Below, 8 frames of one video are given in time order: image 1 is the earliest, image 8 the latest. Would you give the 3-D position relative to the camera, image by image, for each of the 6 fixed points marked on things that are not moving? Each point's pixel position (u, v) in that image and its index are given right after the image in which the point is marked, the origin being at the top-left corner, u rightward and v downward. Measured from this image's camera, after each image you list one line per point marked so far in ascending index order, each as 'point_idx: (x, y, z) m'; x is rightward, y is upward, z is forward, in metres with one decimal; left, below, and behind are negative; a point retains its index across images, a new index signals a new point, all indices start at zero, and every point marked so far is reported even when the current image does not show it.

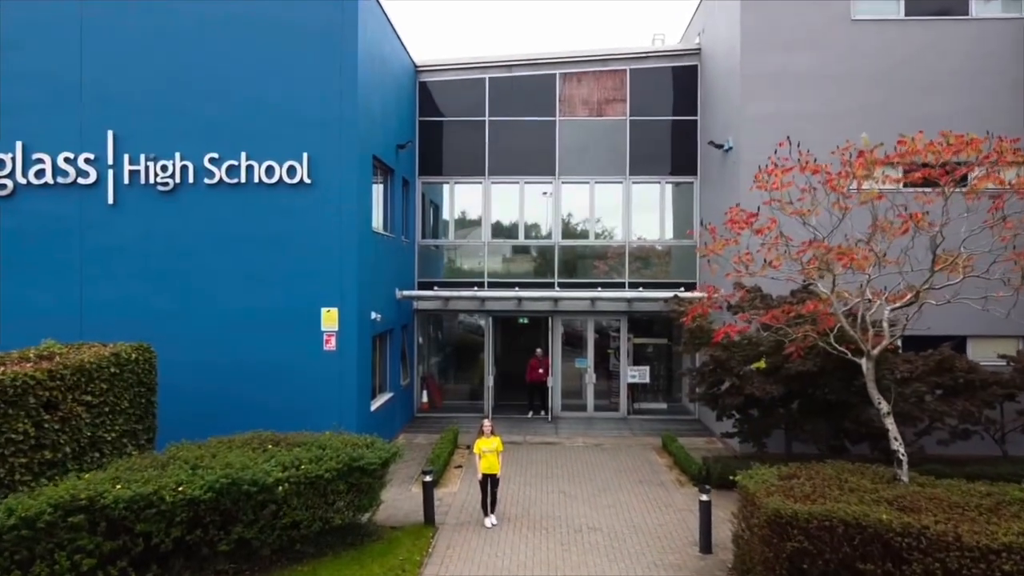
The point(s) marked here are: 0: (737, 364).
0: (+3.7, -1.3, +13.2) m
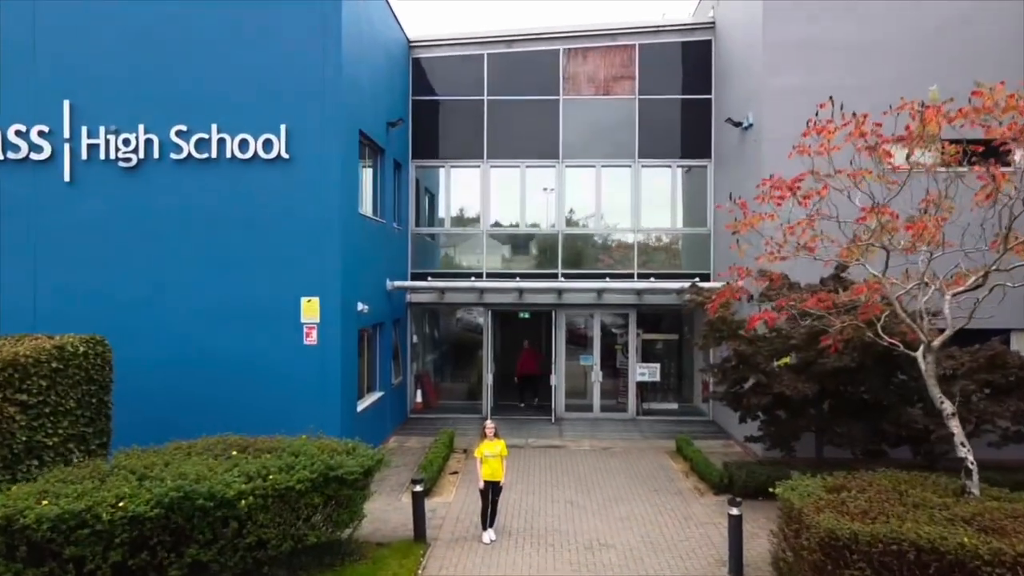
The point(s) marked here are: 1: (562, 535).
0: (+3.7, -1.1, +11.8) m
1: (+0.7, -3.2, +10.6) m
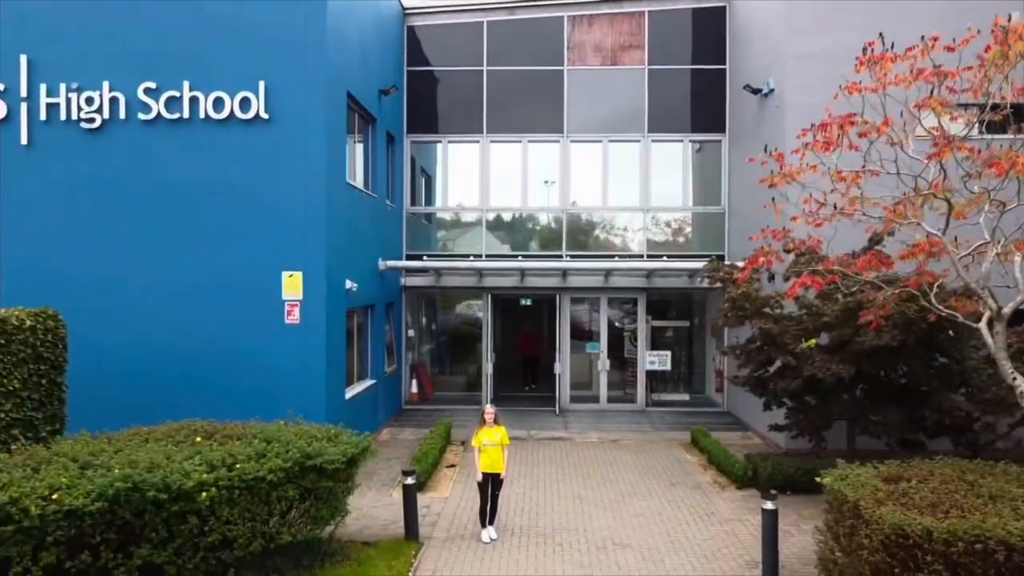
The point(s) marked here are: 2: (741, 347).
0: (+3.7, -0.7, +10.7) m
1: (+0.7, -2.9, +9.4) m
2: (+3.2, -0.8, +11.3) m
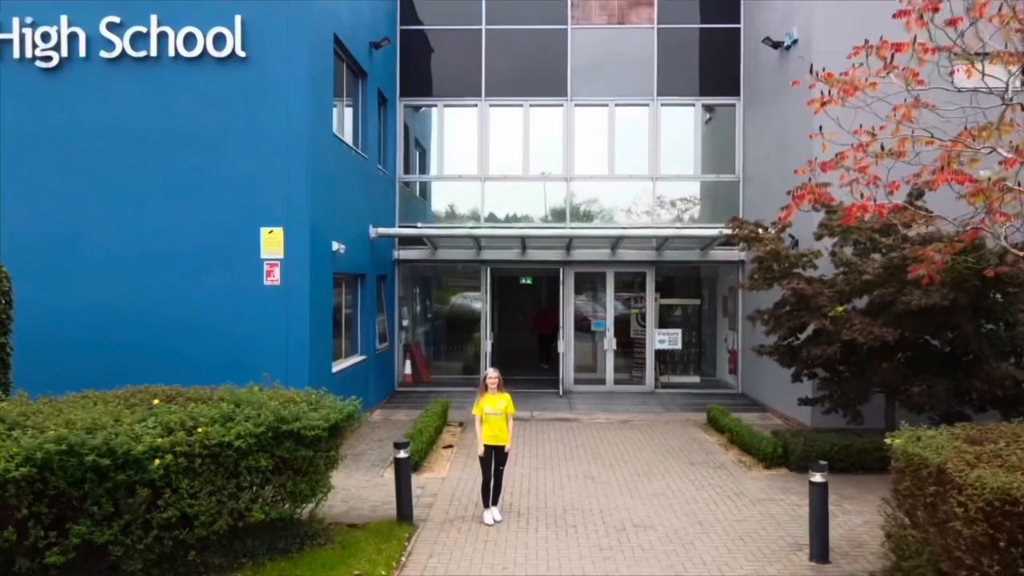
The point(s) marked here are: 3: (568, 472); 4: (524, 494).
0: (+3.8, -0.2, +9.6) m
1: (+0.8, -2.3, +8.4) m
2: (+3.3, -0.3, +10.2) m
3: (+0.7, -2.3, +10.1) m
4: (+0.1, -2.3, +9.1) m
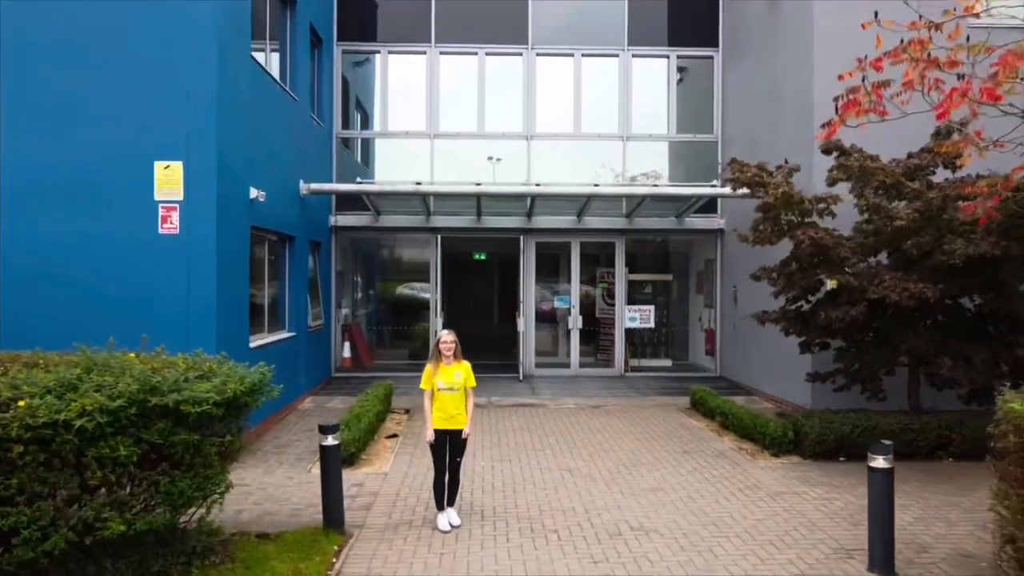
0: (+3.4, +0.3, +8.0) m
1: (+0.4, -1.9, +6.6) m
2: (+2.8, +0.2, +8.6) m
3: (+0.3, -1.8, +8.3) m
4: (-0.2, -1.8, +7.2) m
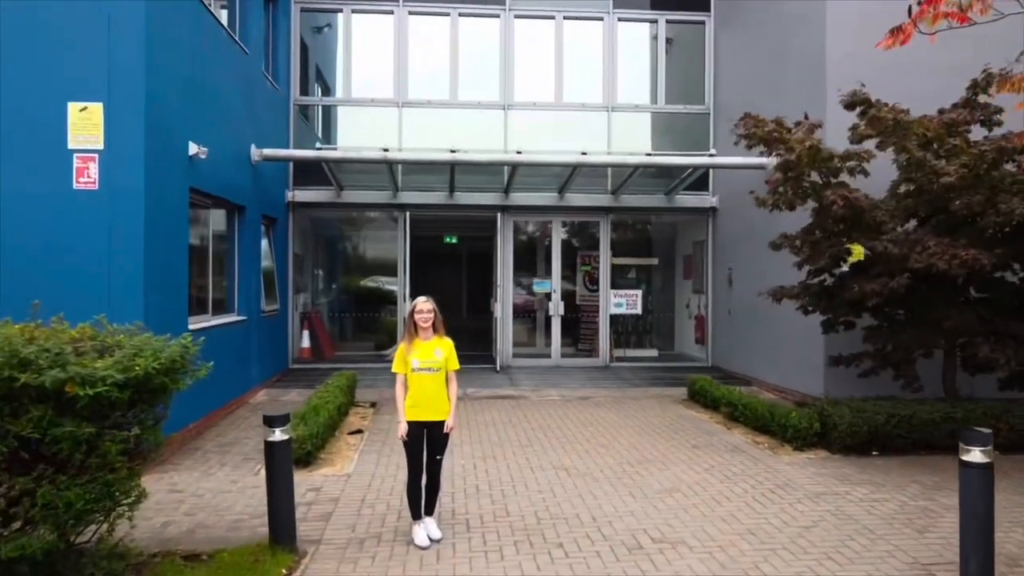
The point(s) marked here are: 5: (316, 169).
0: (+3.3, +0.6, +6.9) m
1: (+0.4, -1.6, +5.4) m
2: (+2.7, +0.5, +7.5) m
3: (+0.2, -1.5, +7.1) m
4: (-0.3, -1.6, +6.0) m
5: (-3.3, +2.0, +13.4) m
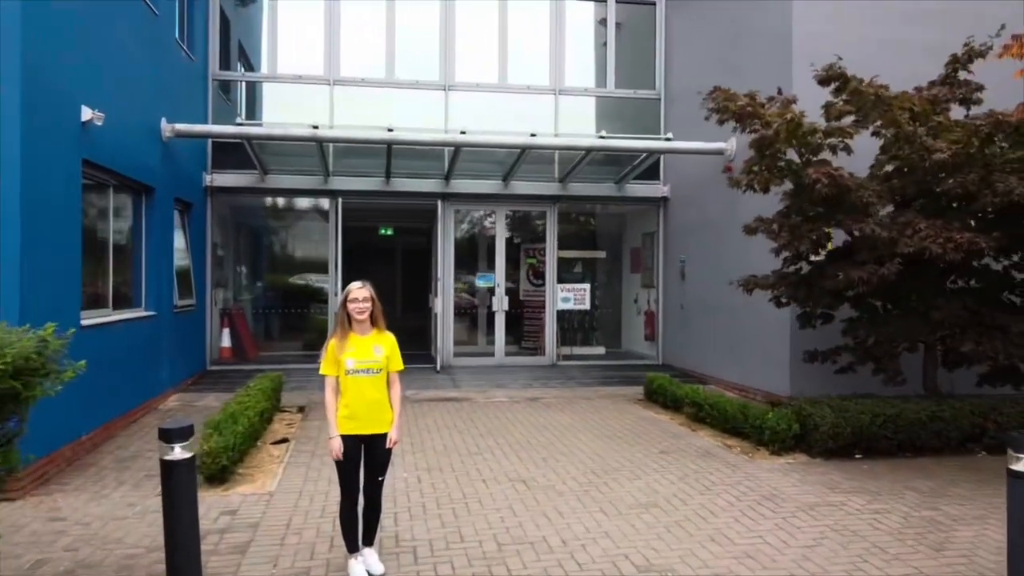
0: (+2.9, +0.7, +6.3) m
1: (+0.1, -1.5, +4.5) m
2: (+2.3, +0.6, +6.9) m
3: (-0.2, -1.4, +6.2) m
4: (-0.6, -1.5, +5.1) m
5: (-4.2, +2.1, +12.3) m
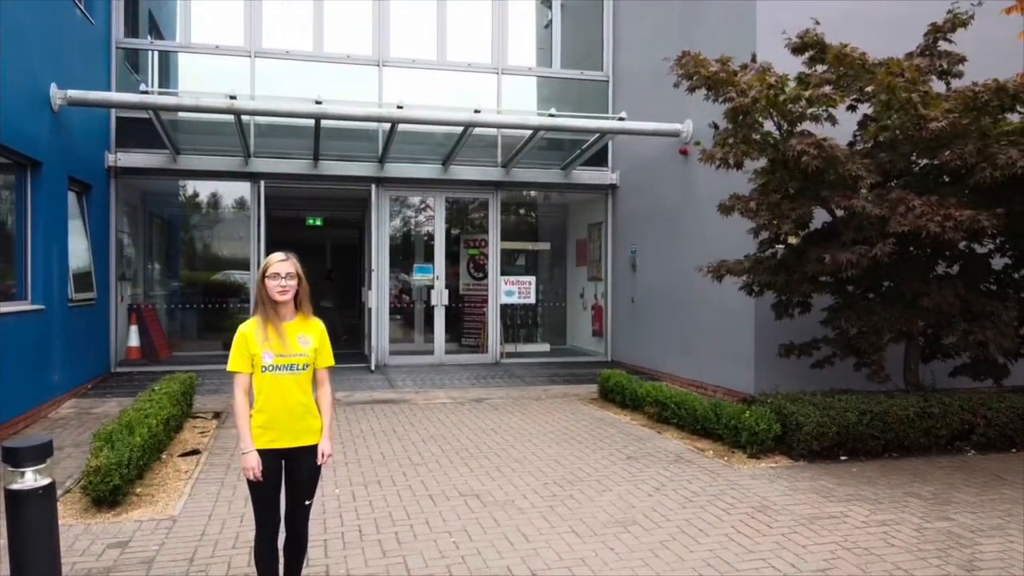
0: (+2.5, +0.8, +5.7) m
1: (0.0, -1.4, +3.7) m
2: (+1.9, +0.7, +6.2) m
3: (-0.6, -1.3, +5.3) m
4: (-0.9, -1.4, +4.2) m
5: (-5.0, +2.2, +11.0) m
